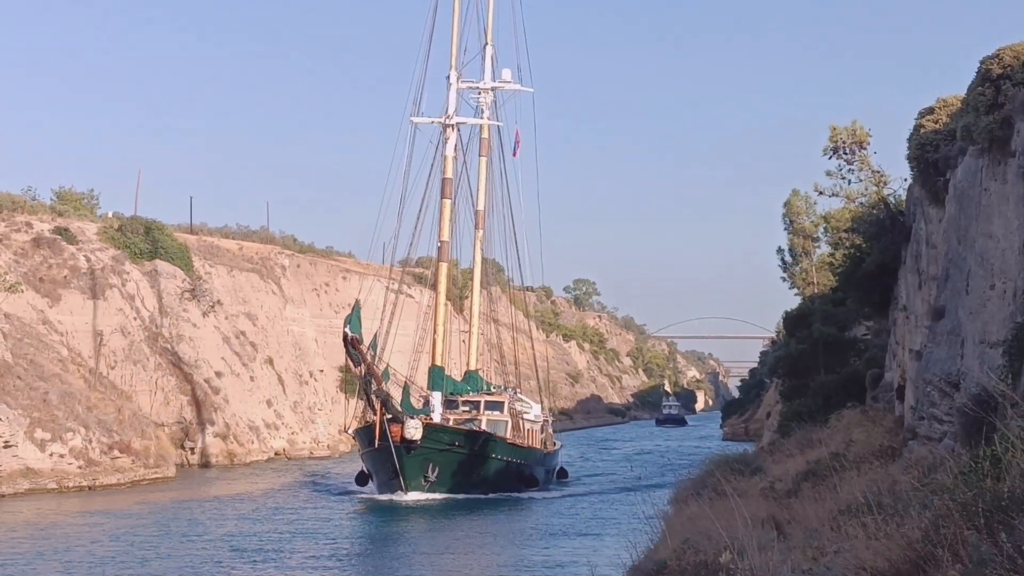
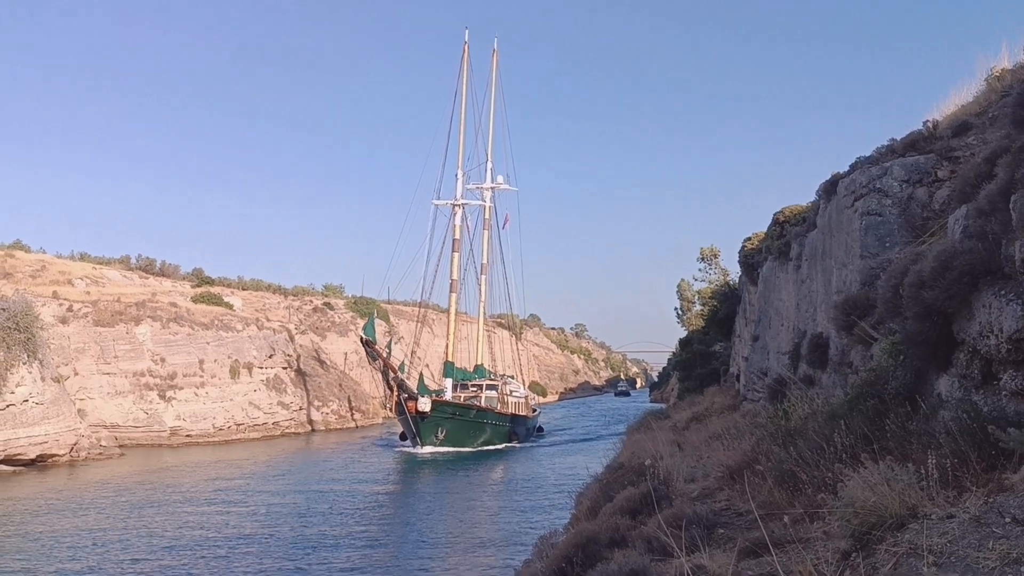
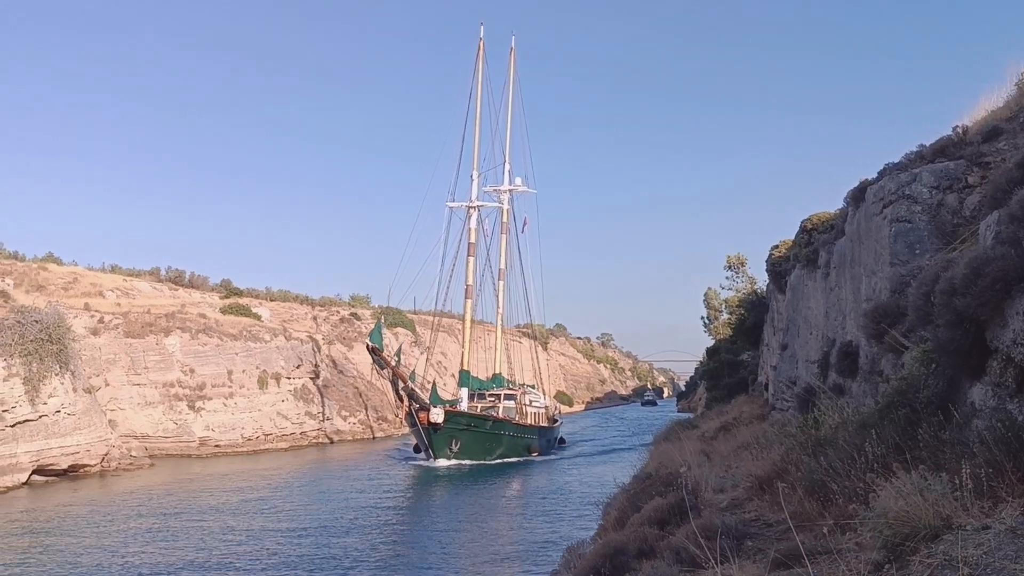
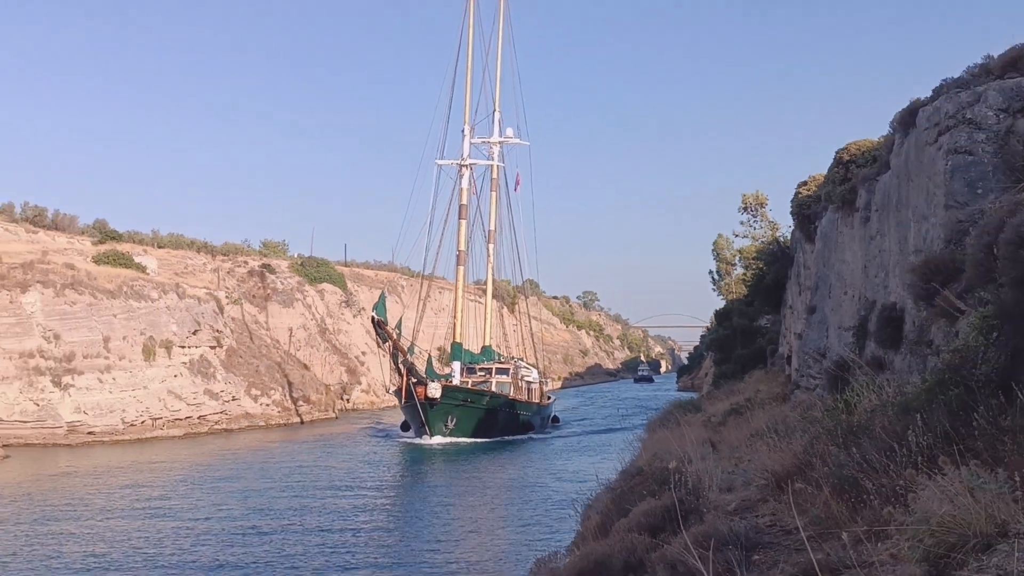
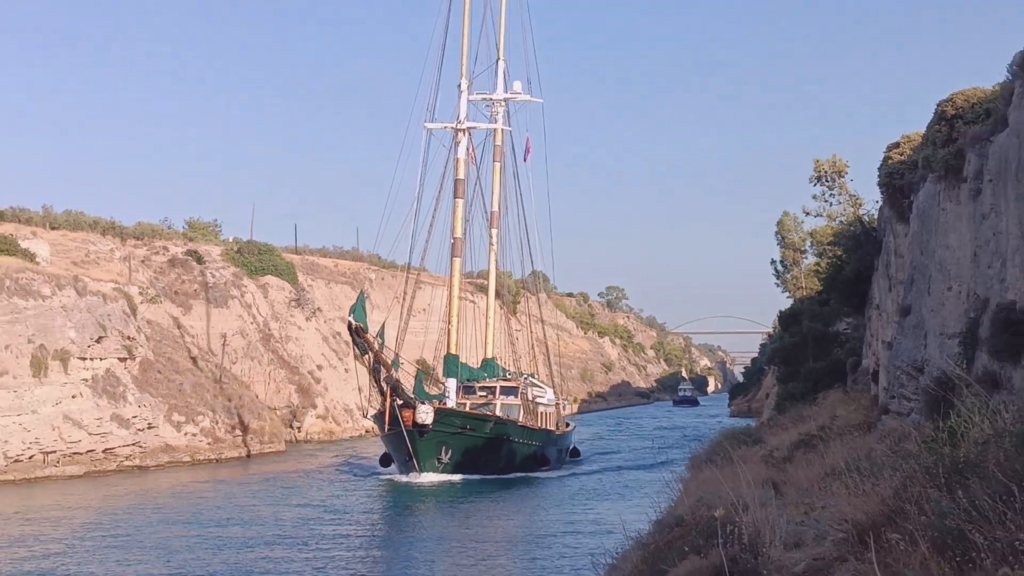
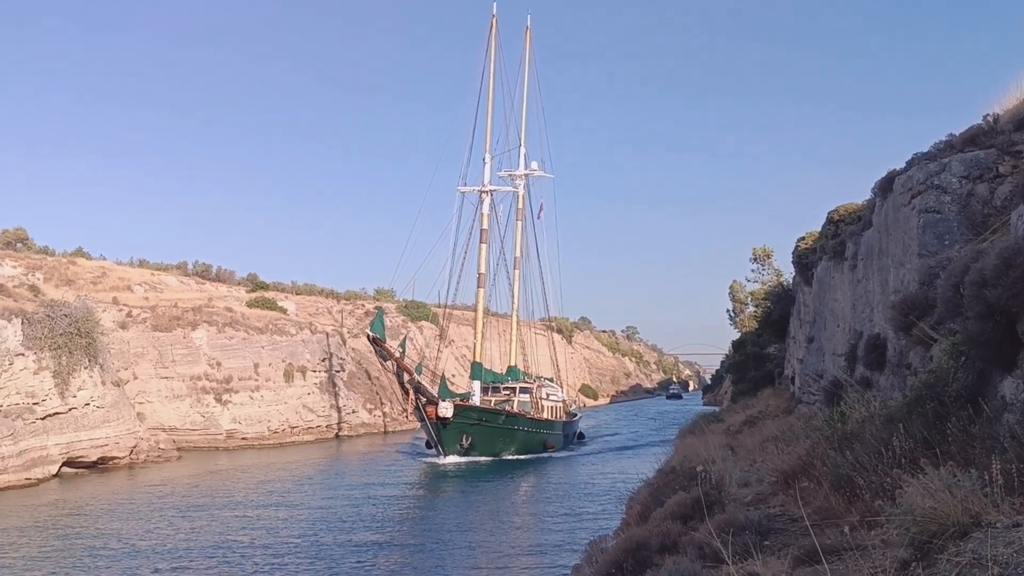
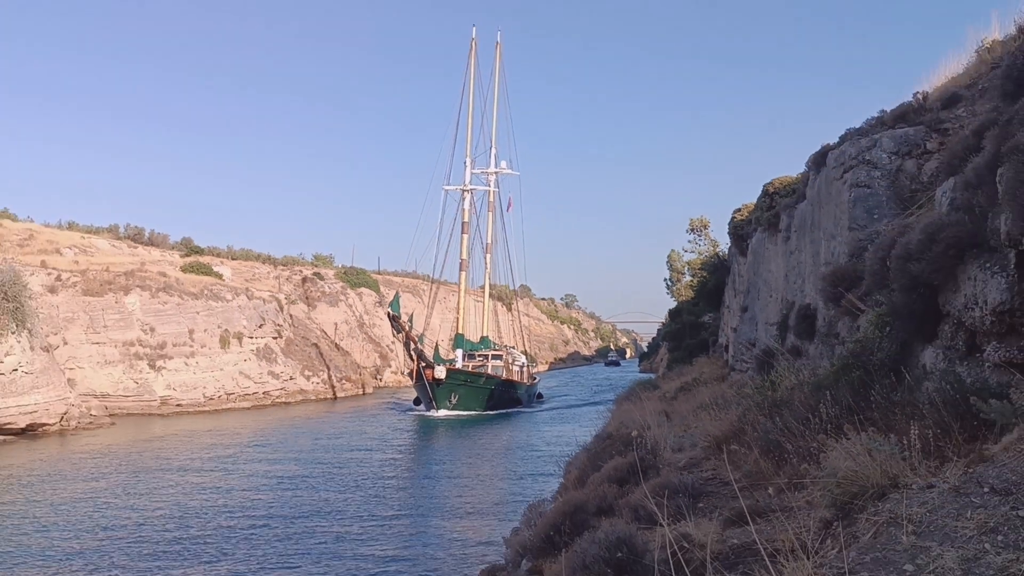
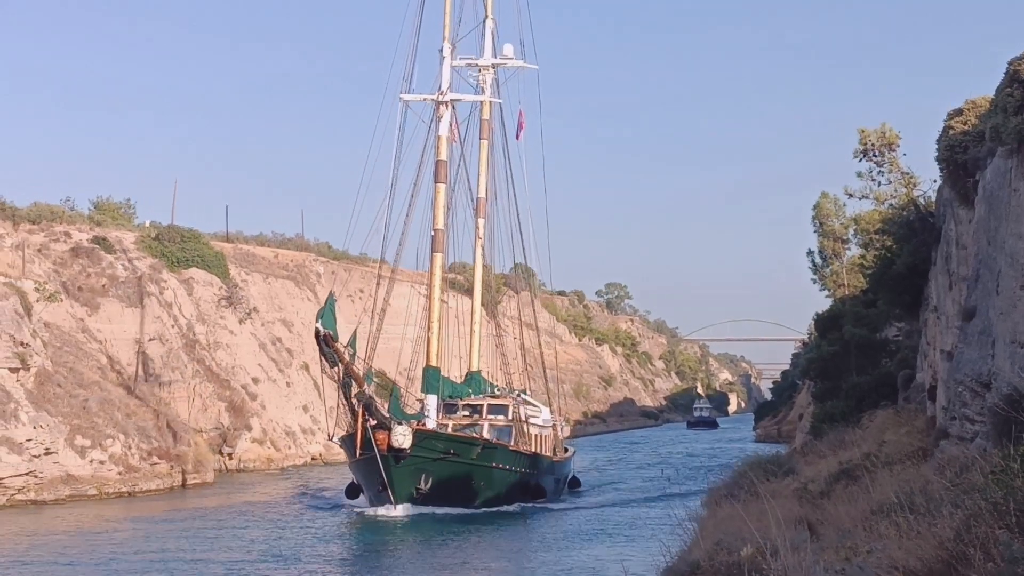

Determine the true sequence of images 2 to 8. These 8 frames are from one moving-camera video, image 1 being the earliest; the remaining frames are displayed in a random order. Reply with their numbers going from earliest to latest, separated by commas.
8, 5, 4, 7, 2, 3, 6
